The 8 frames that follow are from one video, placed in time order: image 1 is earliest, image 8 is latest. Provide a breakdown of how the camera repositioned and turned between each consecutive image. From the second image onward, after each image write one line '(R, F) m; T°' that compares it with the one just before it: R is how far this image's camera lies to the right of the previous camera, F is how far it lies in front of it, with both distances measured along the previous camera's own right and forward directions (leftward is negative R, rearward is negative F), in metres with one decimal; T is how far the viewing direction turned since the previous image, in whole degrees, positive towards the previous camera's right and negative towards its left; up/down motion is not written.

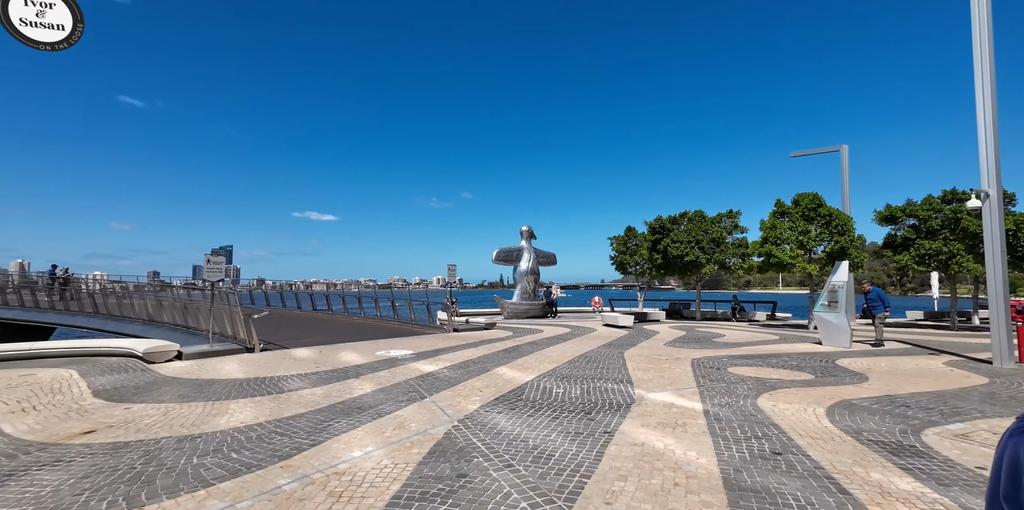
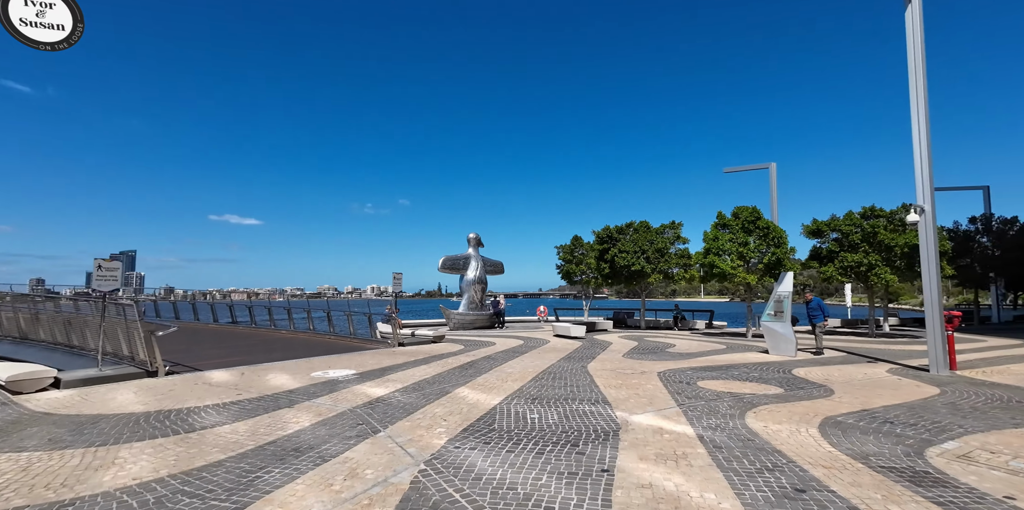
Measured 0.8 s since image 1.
(-0.4, +0.8) m; +7°
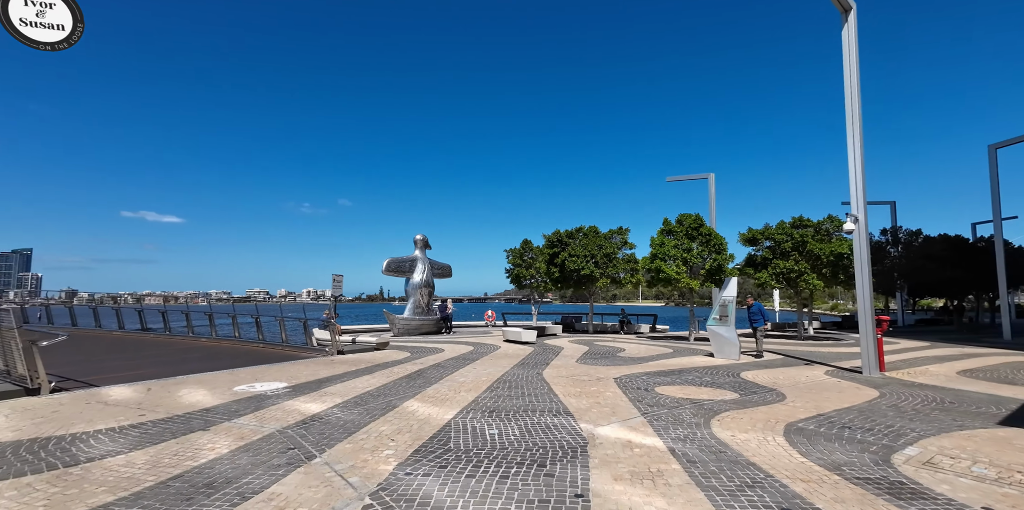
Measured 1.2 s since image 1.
(-0.2, +0.5) m; +7°
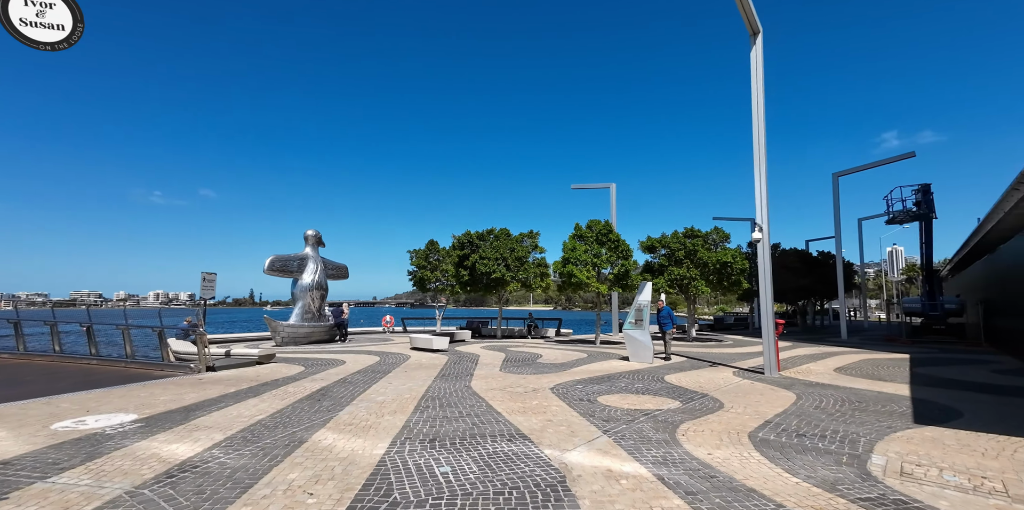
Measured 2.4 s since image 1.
(-0.6, +1.1) m; +13°
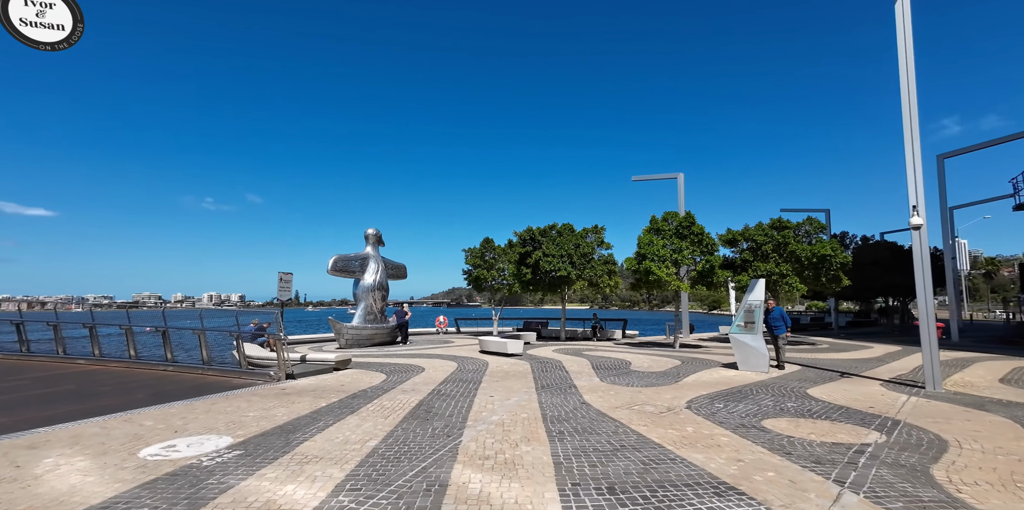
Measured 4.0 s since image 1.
(-1.3, +1.2) m; -5°
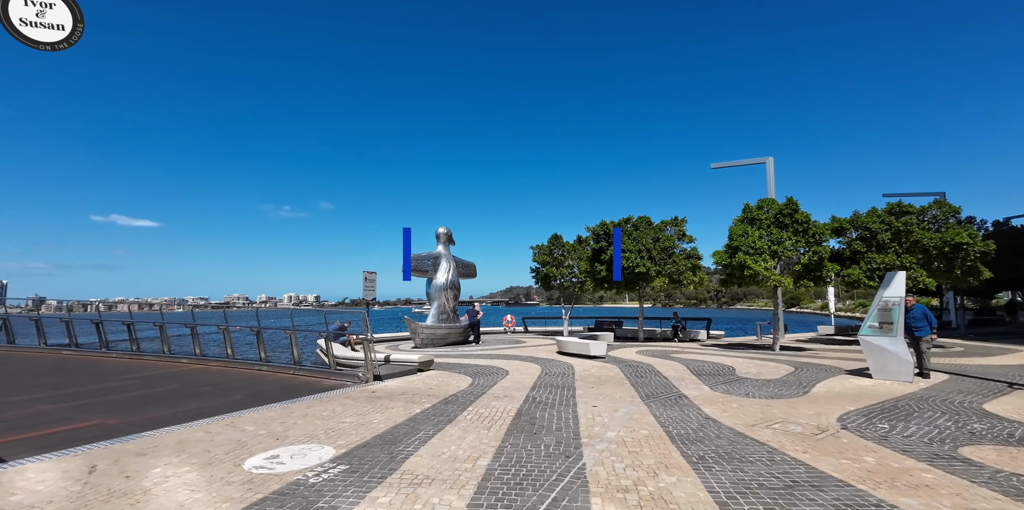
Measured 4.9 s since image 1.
(-0.7, +0.8) m; -7°
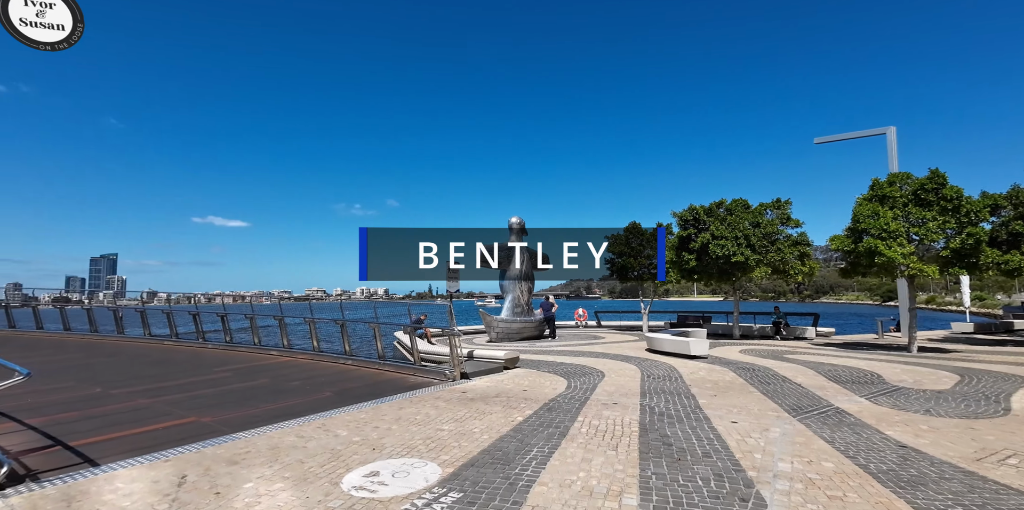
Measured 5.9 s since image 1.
(-0.7, +1.1) m; -7°
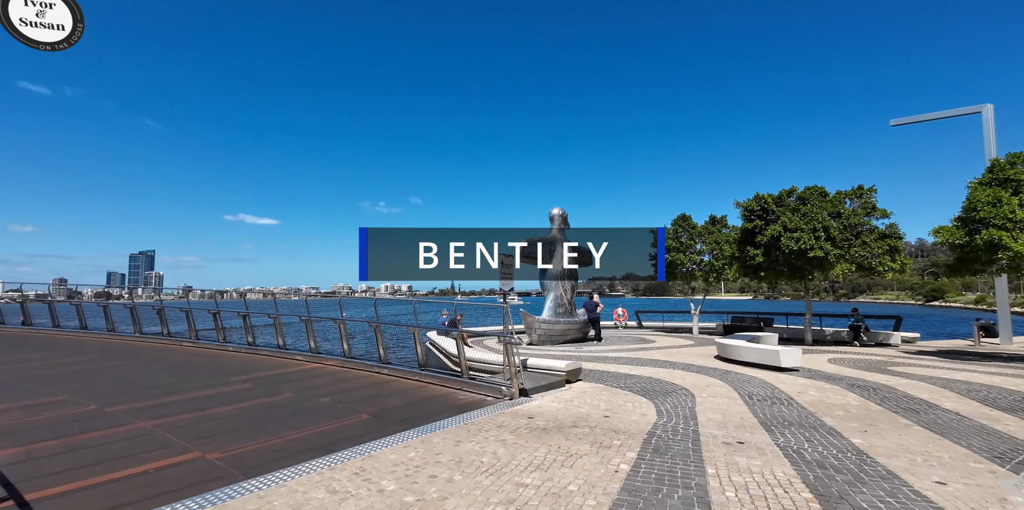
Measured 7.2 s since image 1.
(-0.8, +1.8) m; -3°
